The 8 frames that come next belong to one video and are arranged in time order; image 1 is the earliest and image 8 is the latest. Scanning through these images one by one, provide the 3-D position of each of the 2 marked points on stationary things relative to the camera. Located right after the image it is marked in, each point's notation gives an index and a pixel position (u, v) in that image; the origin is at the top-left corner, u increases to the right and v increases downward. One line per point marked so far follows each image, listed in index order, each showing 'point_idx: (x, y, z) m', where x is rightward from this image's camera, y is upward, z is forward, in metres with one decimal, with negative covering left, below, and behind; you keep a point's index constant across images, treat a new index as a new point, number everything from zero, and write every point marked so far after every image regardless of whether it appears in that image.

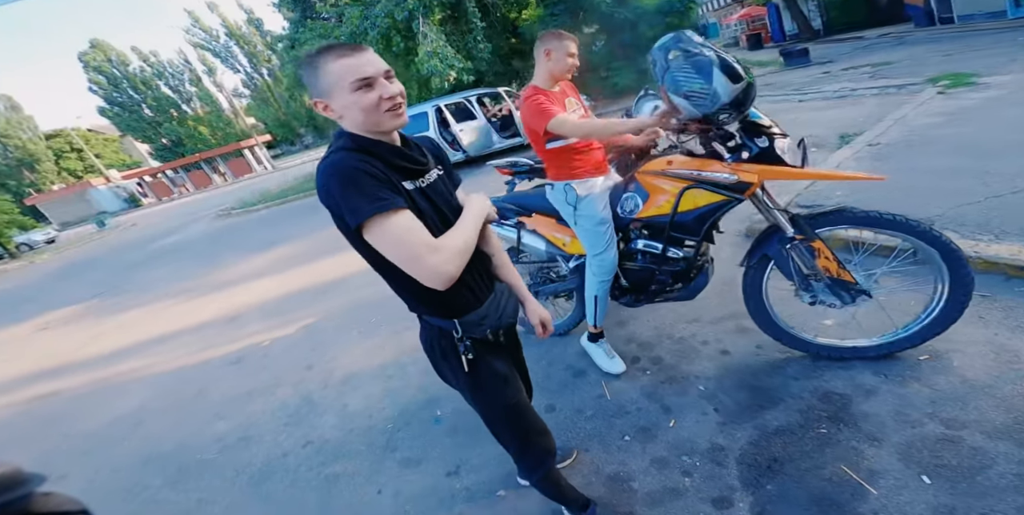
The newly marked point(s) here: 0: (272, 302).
0: (-2.6, -0.4, +4.7) m
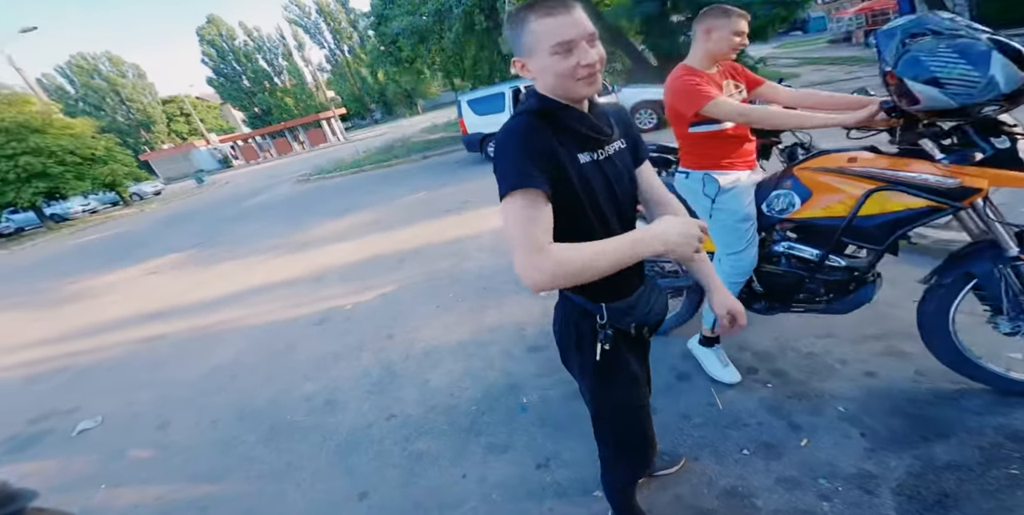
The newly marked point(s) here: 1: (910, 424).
0: (-1.7, -0.1, +4.9) m
1: (+1.4, -0.5, +1.5) m
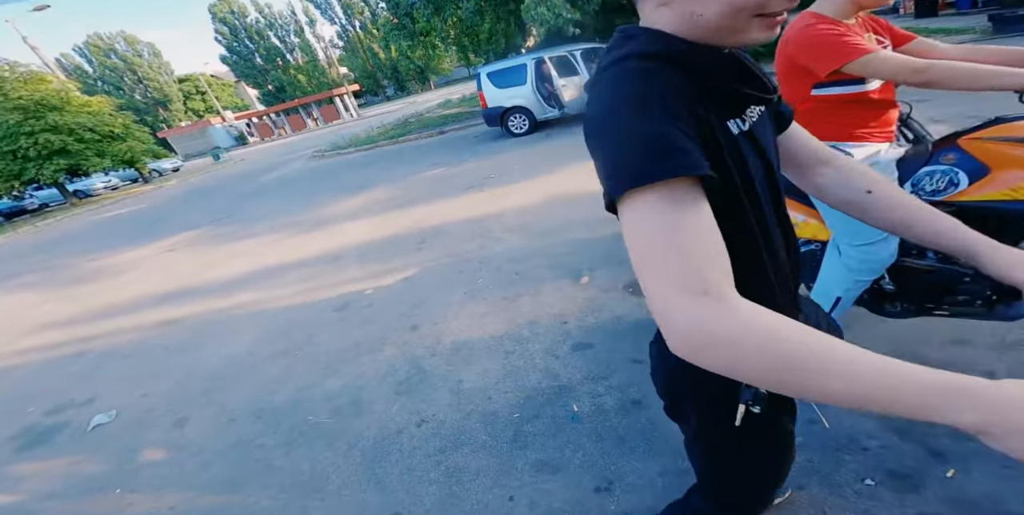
0: (-1.5, +0.1, +4.6) m
1: (+1.6, -0.5, +1.2) m
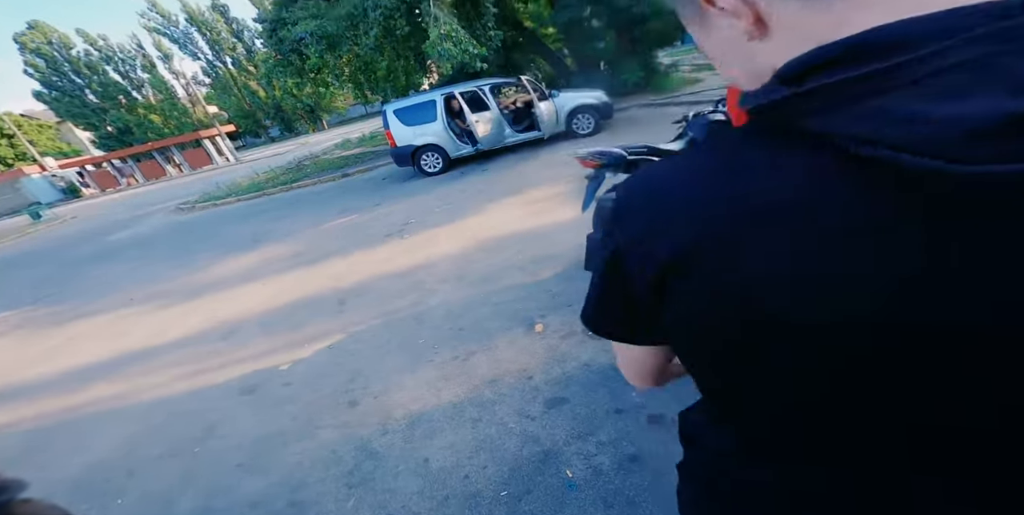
0: (-2.1, -0.5, +4.1) m
1: (+1.6, -0.6, +1.4) m
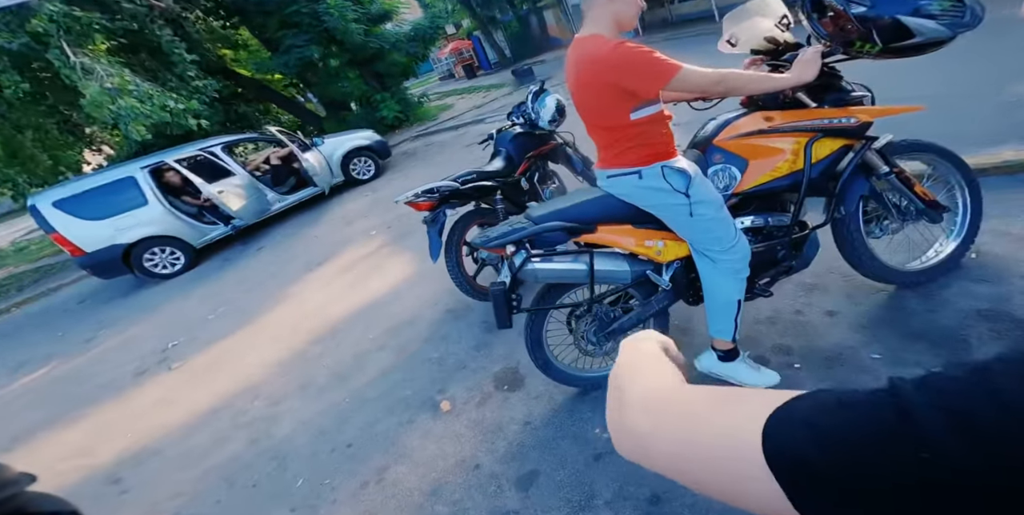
0: (-2.8, -1.7, +2.3) m
1: (+1.5, -0.3, +1.9) m
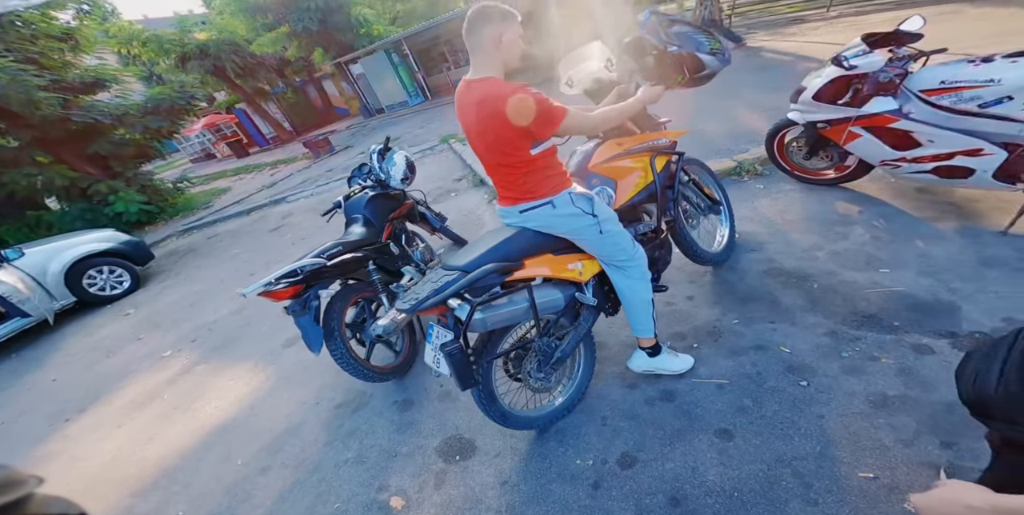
0: (-2.5, -2.3, +0.7) m
1: (+1.2, -0.3, +2.5) m
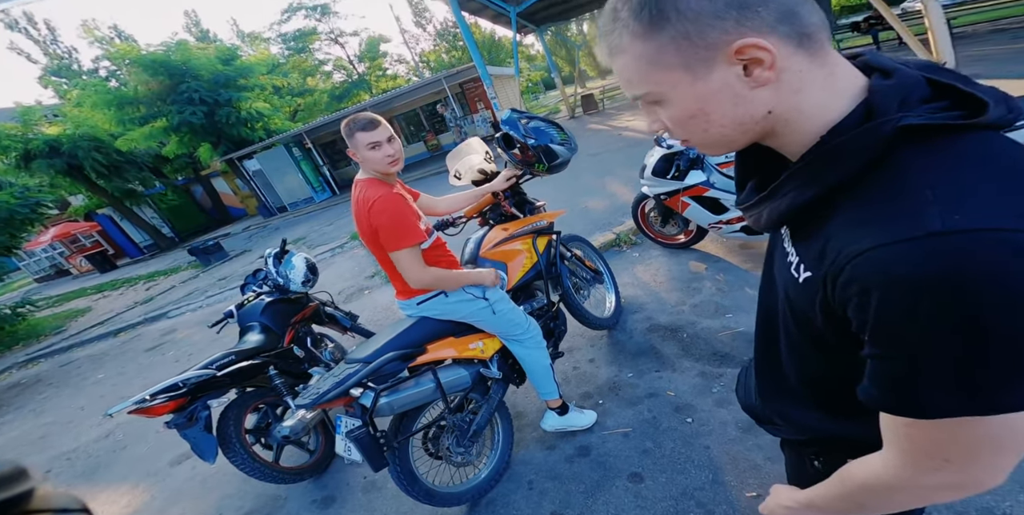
0: (-2.3, -2.6, +0.1) m
1: (+0.8, -0.6, +2.9) m
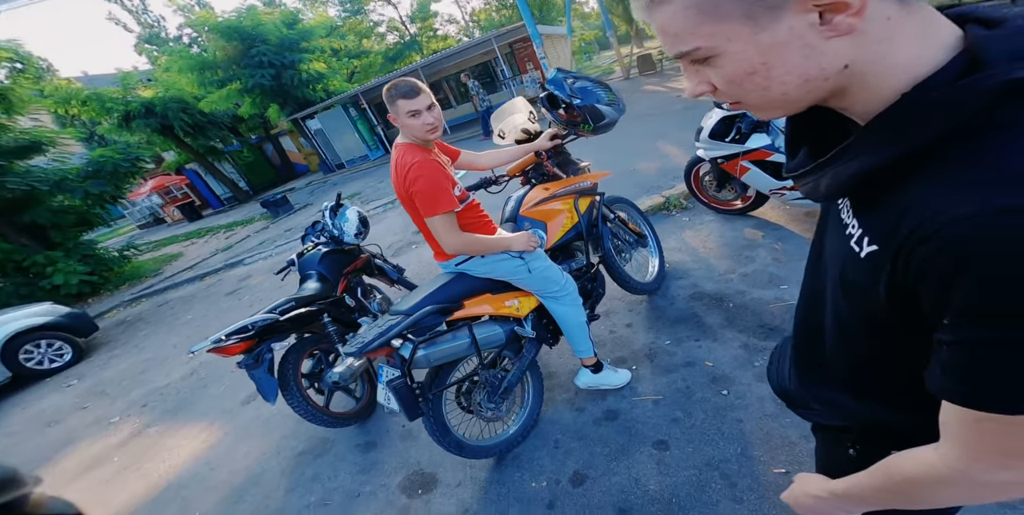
0: (-2.5, -2.5, +0.5) m
1: (+1.0, -0.4, +2.8) m
